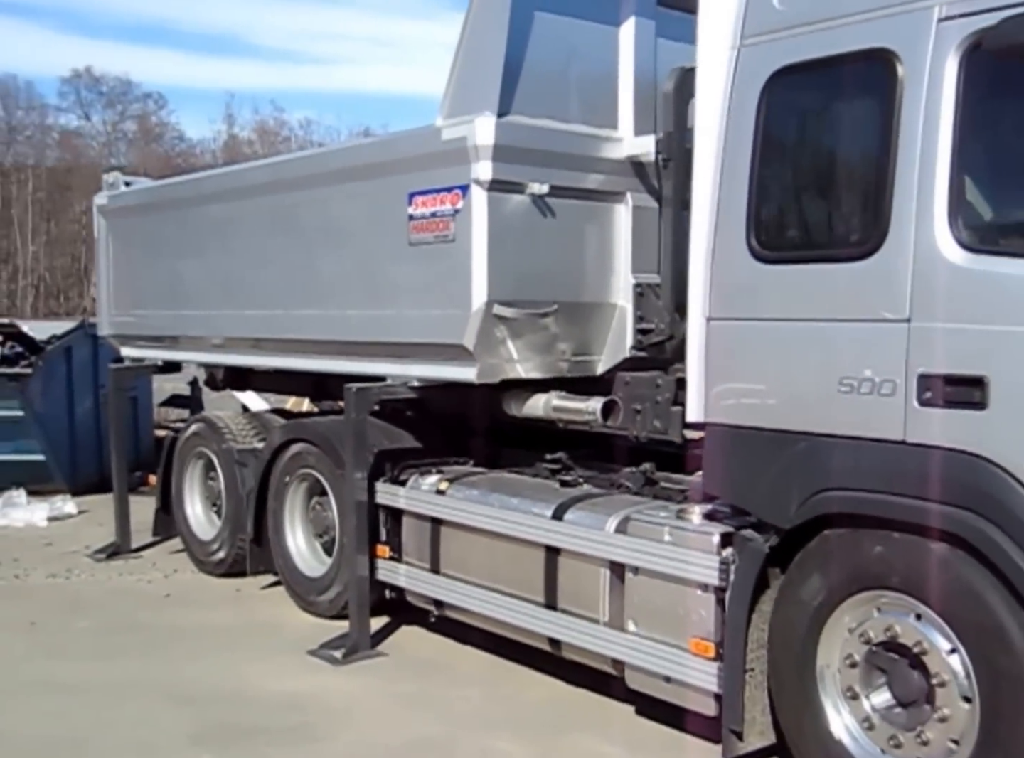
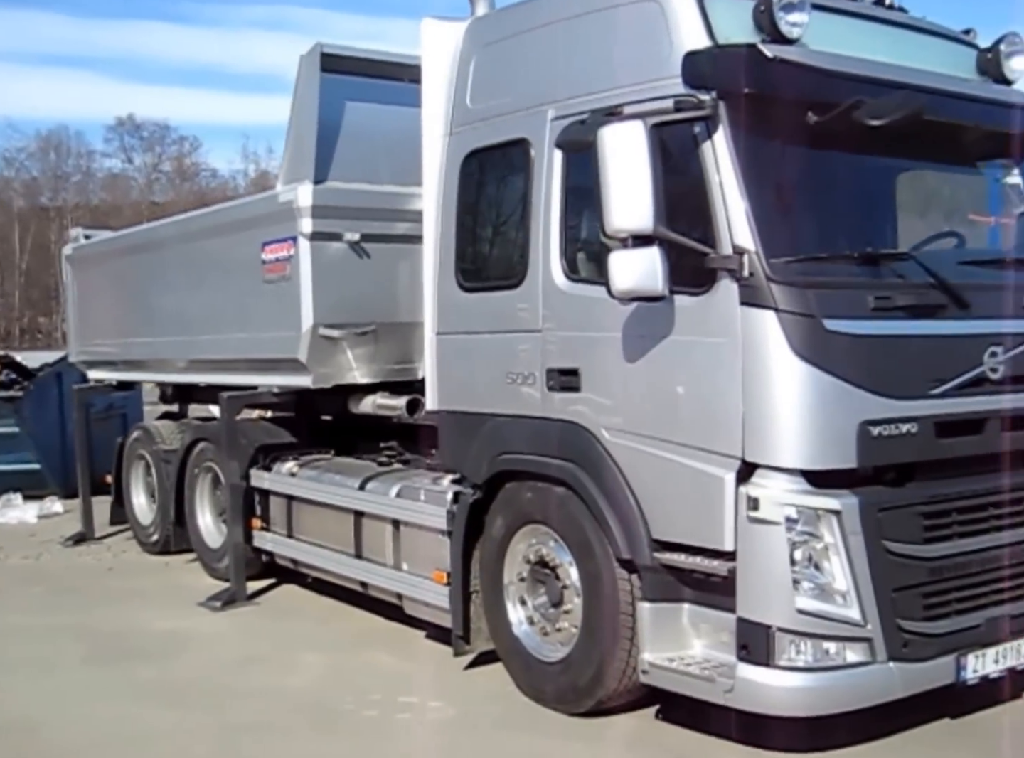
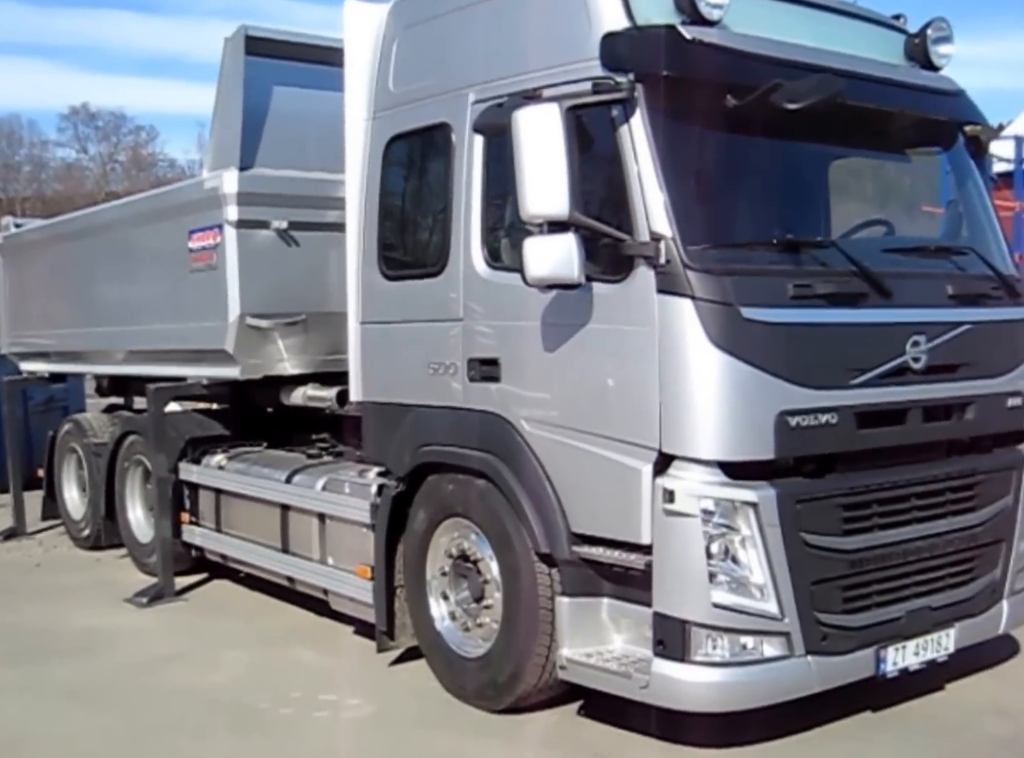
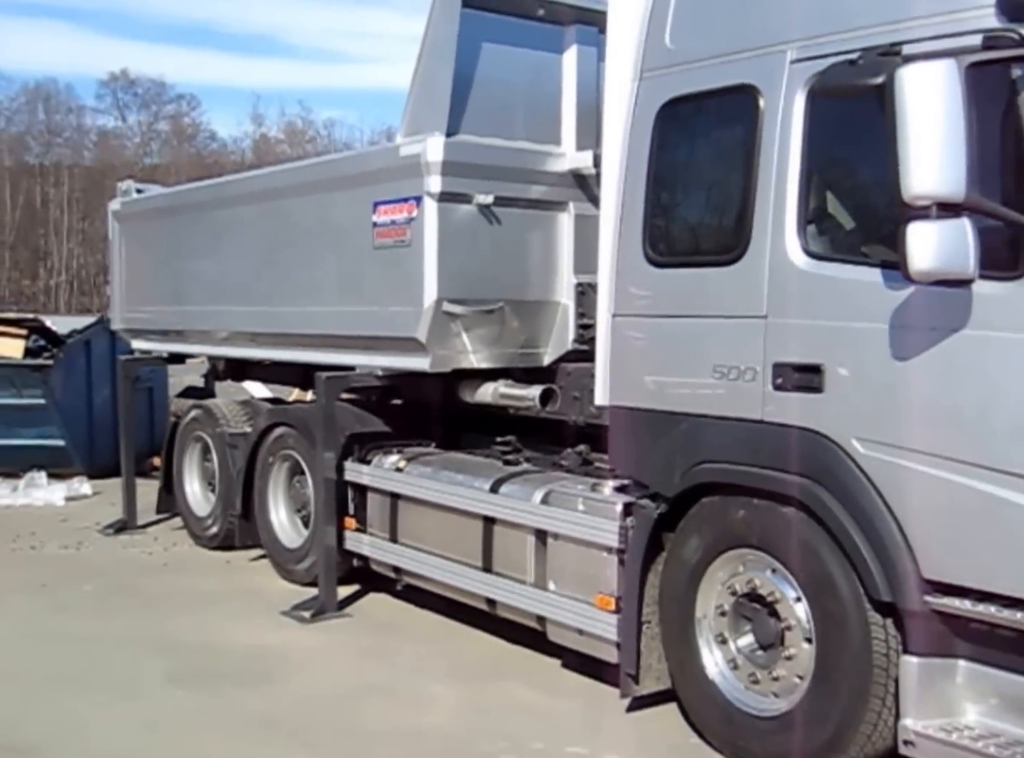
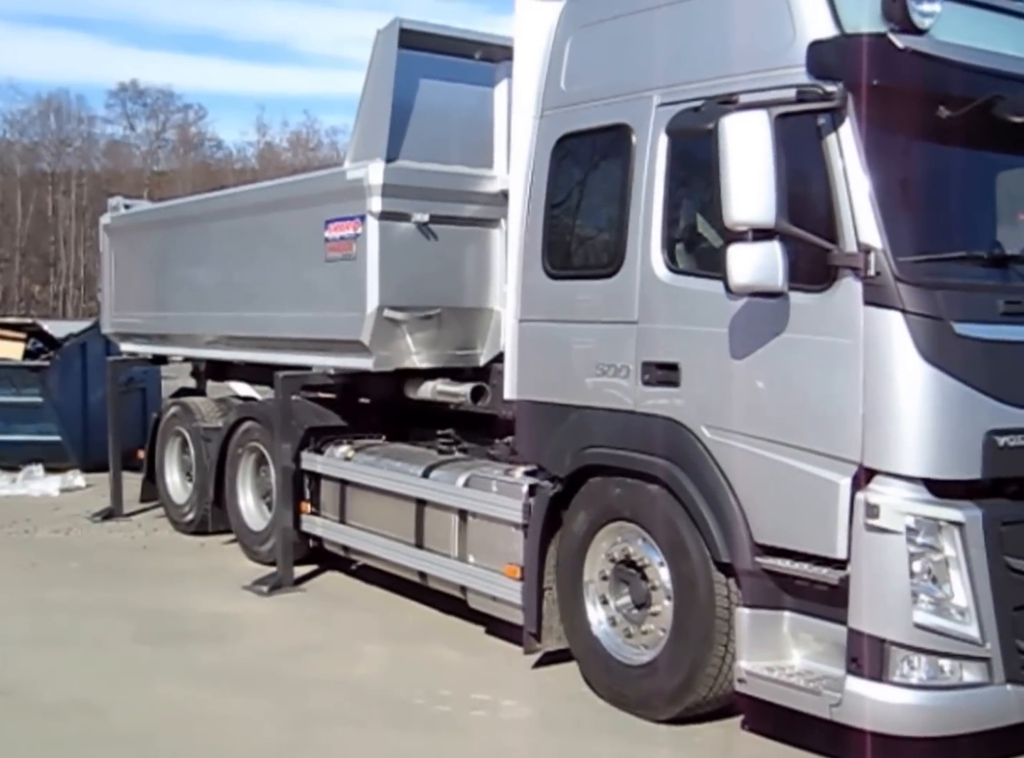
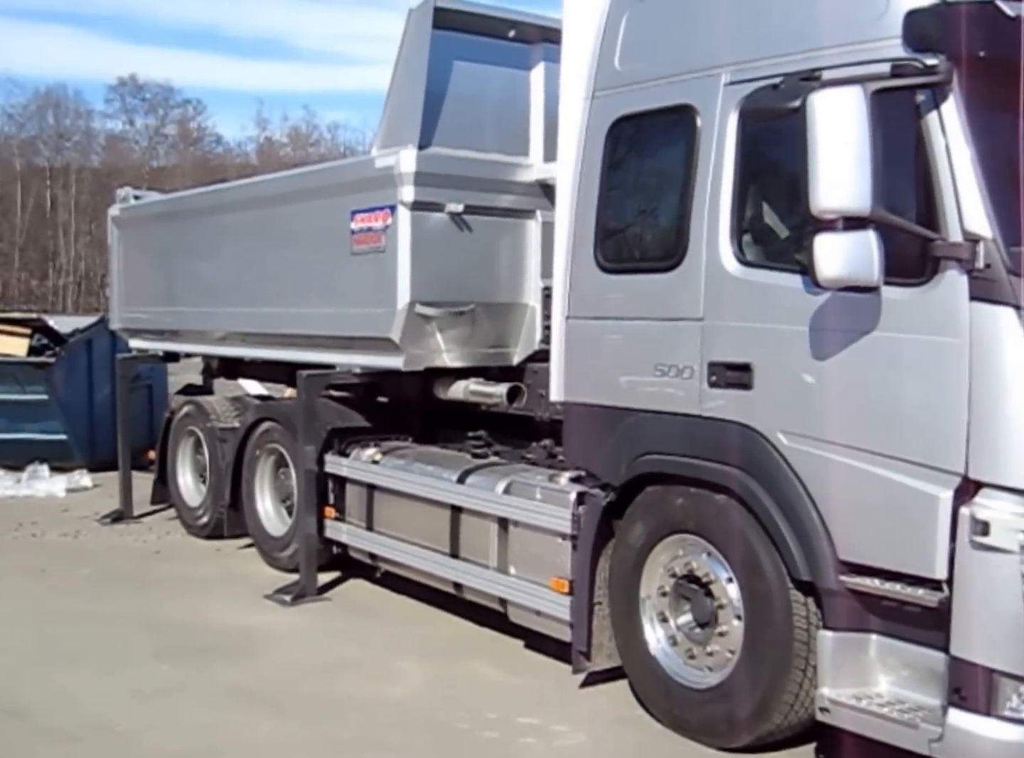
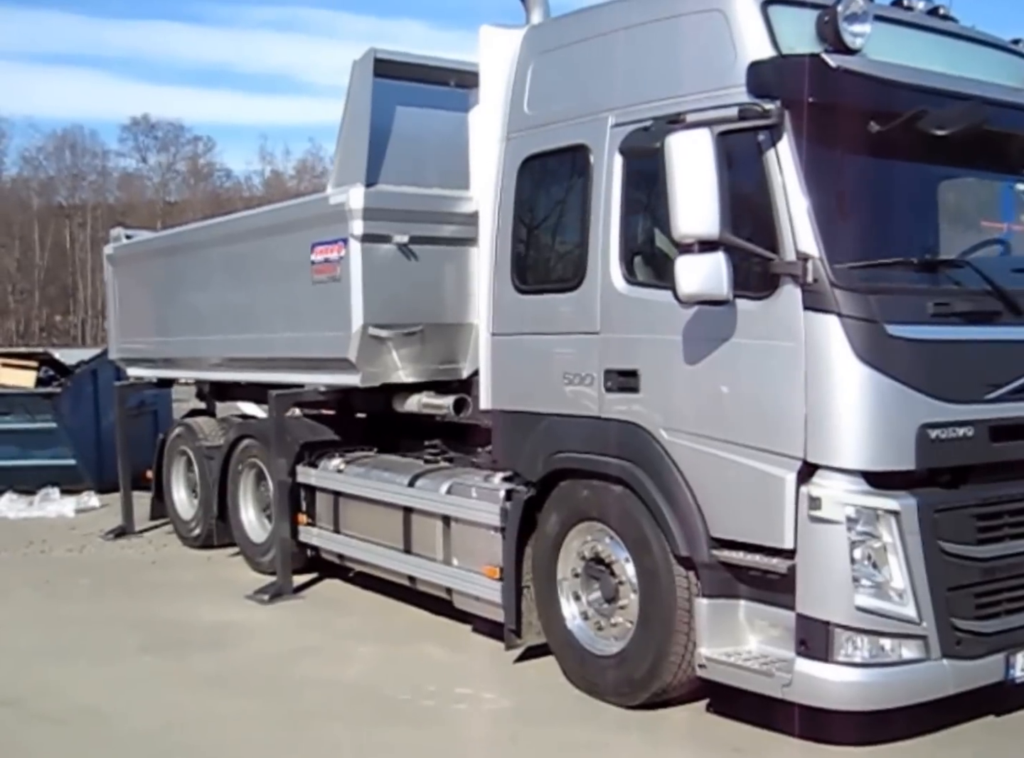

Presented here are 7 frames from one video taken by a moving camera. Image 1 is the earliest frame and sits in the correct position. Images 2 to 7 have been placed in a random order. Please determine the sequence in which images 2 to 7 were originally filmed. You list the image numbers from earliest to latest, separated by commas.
4, 6, 5, 7, 2, 3
